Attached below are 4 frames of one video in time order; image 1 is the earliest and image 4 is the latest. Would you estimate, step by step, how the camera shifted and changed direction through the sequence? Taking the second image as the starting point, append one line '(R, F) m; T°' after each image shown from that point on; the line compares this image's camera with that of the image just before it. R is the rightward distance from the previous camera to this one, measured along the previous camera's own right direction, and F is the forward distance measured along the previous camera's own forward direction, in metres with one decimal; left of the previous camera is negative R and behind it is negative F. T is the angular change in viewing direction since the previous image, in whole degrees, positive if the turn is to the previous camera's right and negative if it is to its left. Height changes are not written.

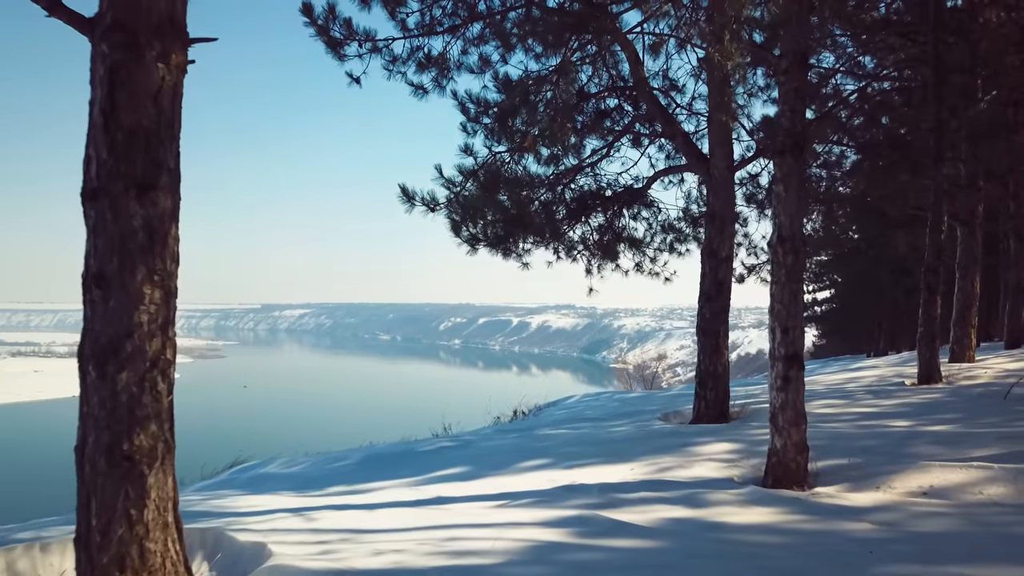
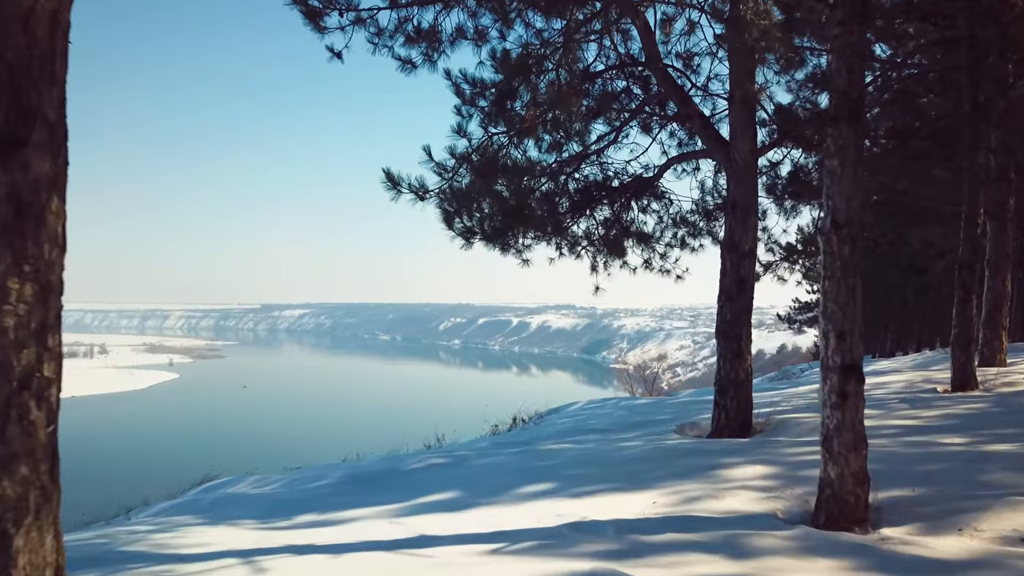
(0.0, +0.7) m; 0°
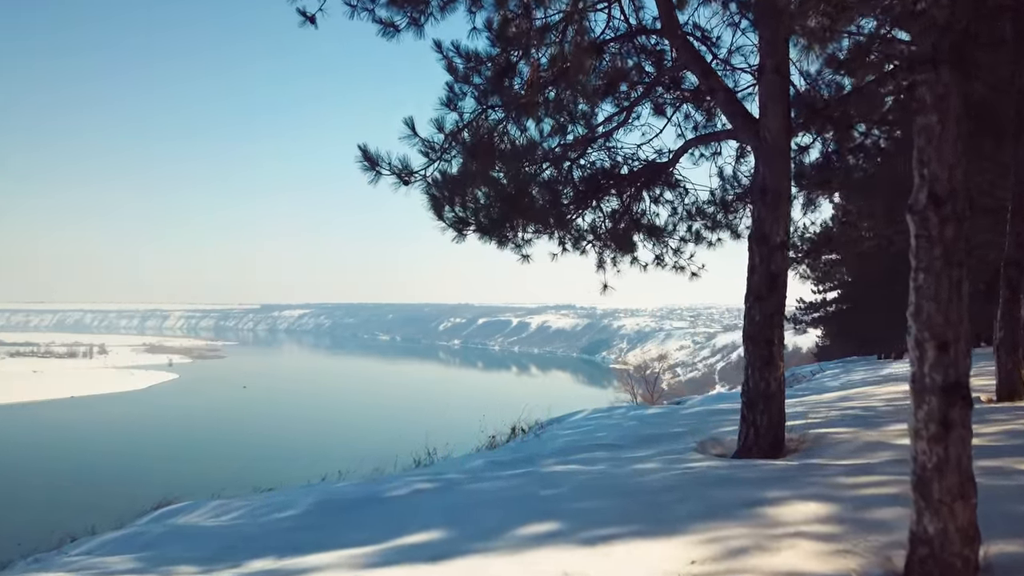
(0.0, +0.8) m; 0°
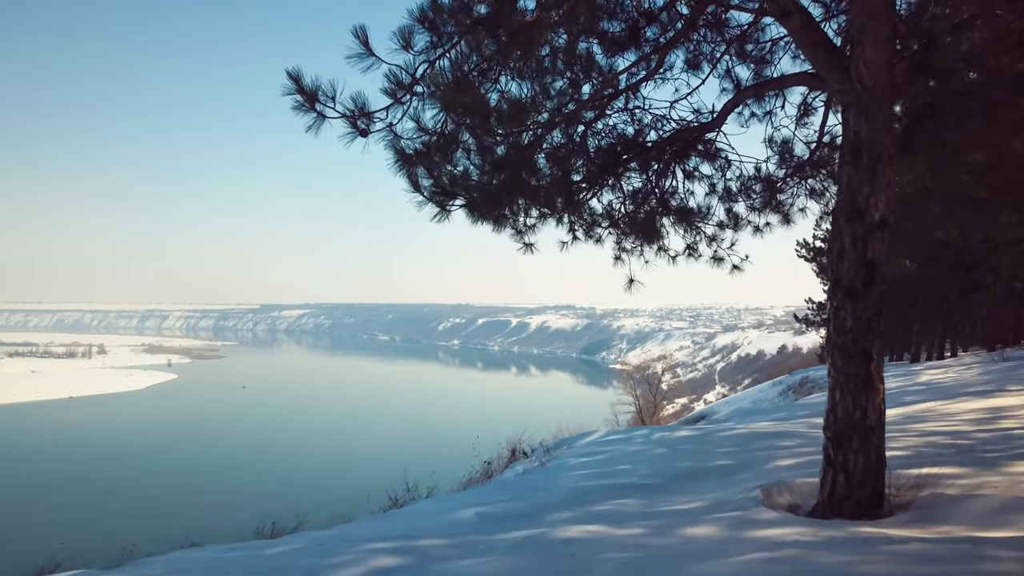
(0.0, +1.4) m; 0°
